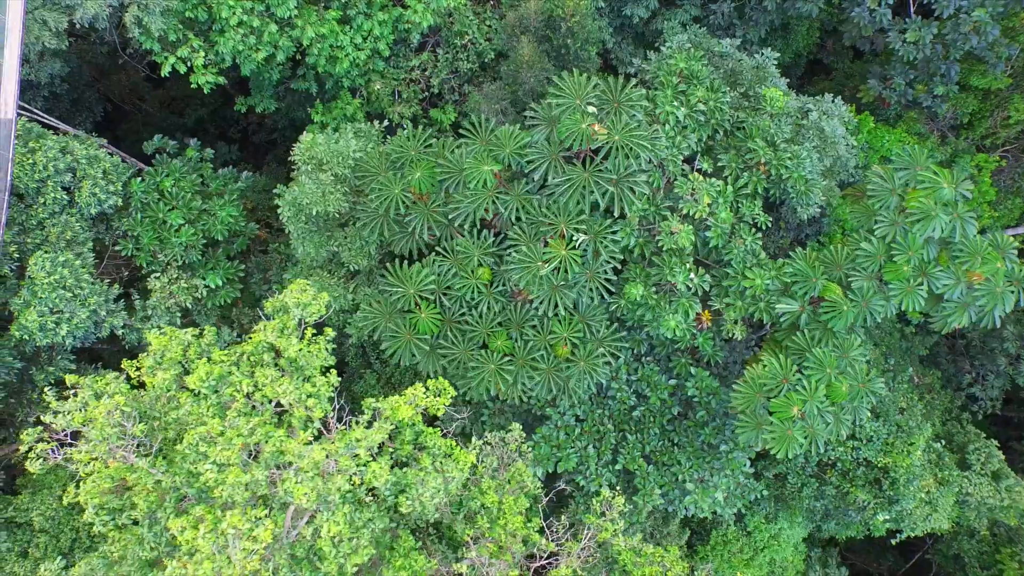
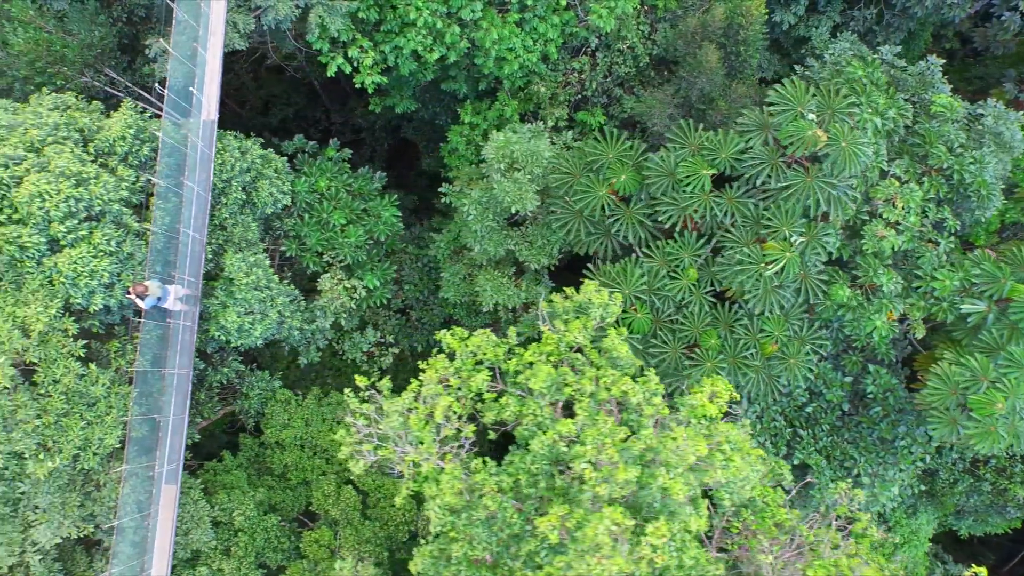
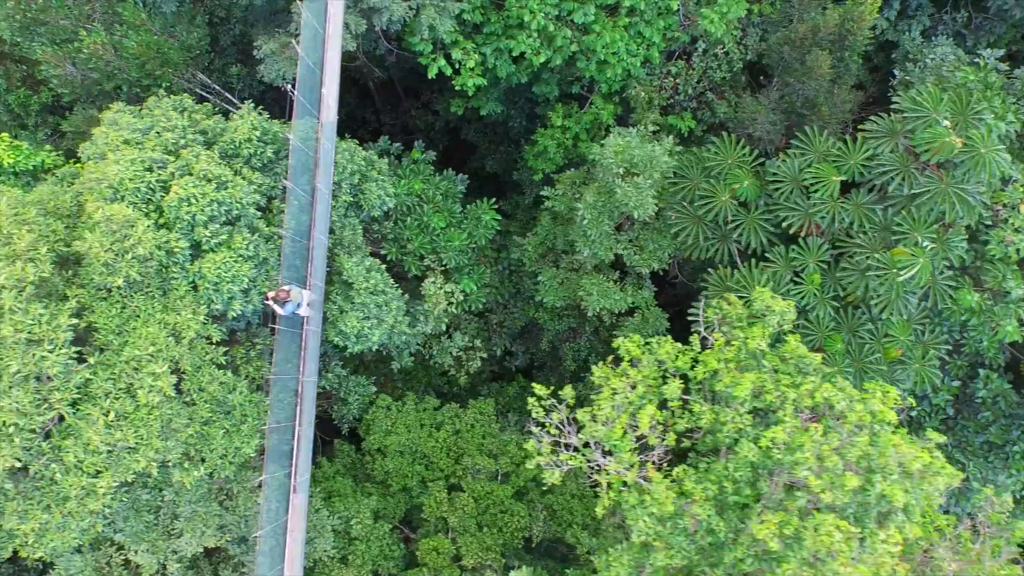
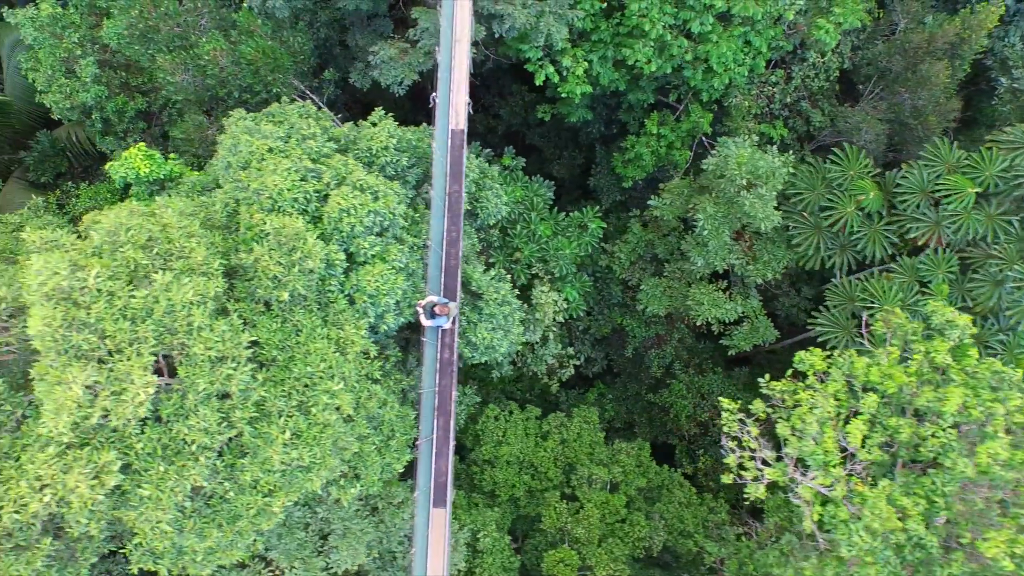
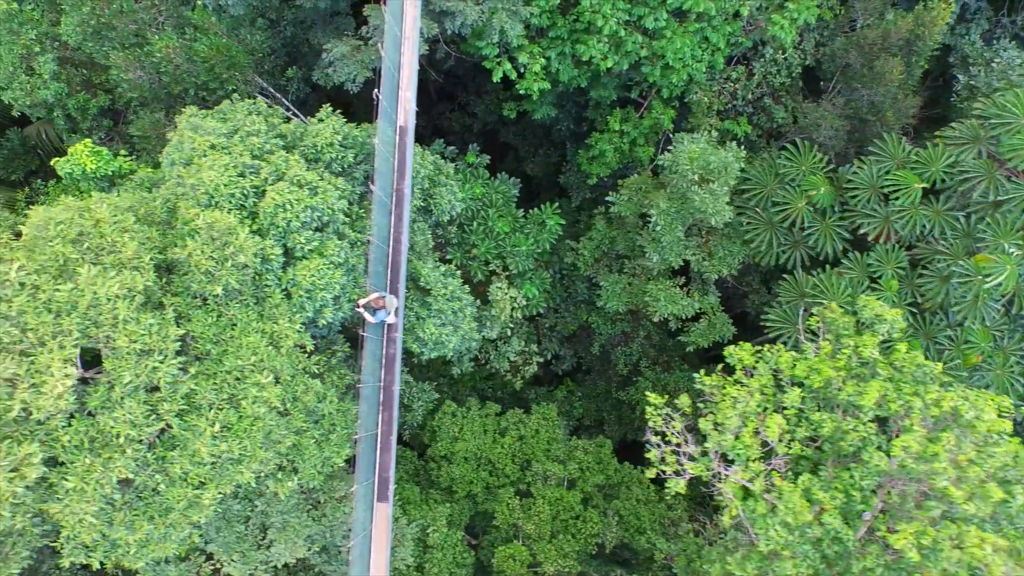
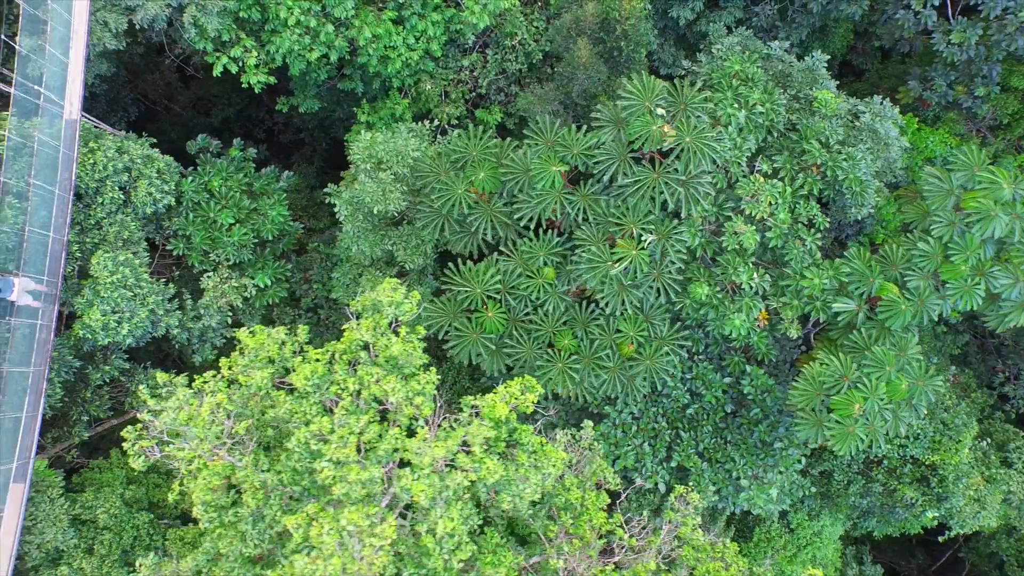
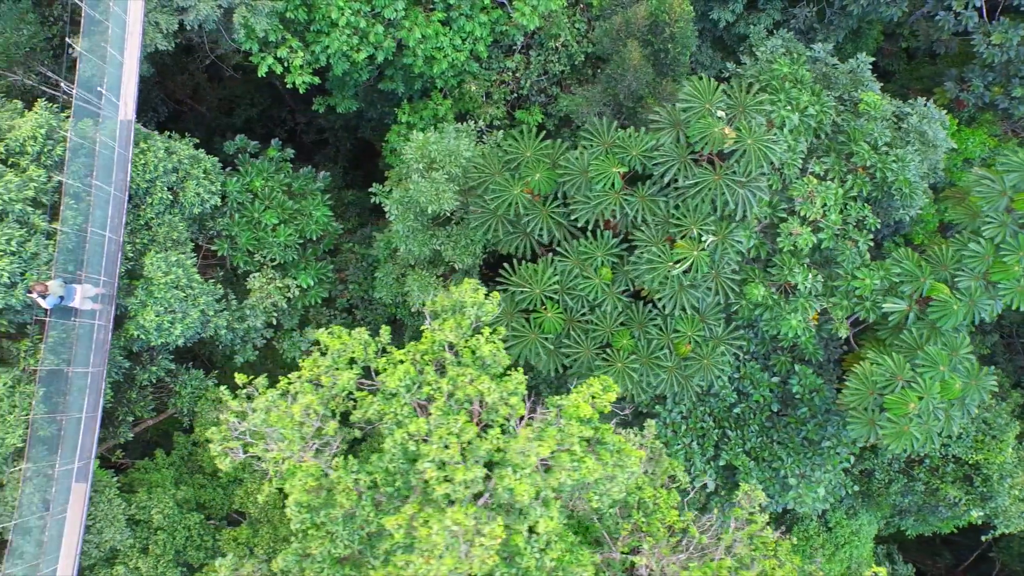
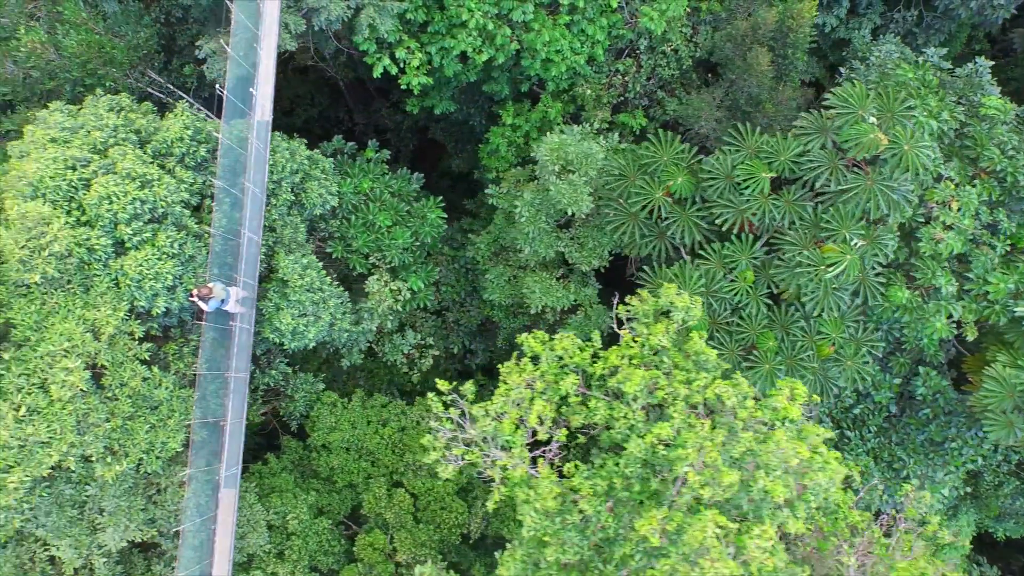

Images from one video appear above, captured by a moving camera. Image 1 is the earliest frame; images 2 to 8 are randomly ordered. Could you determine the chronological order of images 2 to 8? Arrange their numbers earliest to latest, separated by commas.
6, 7, 2, 8, 3, 5, 4
